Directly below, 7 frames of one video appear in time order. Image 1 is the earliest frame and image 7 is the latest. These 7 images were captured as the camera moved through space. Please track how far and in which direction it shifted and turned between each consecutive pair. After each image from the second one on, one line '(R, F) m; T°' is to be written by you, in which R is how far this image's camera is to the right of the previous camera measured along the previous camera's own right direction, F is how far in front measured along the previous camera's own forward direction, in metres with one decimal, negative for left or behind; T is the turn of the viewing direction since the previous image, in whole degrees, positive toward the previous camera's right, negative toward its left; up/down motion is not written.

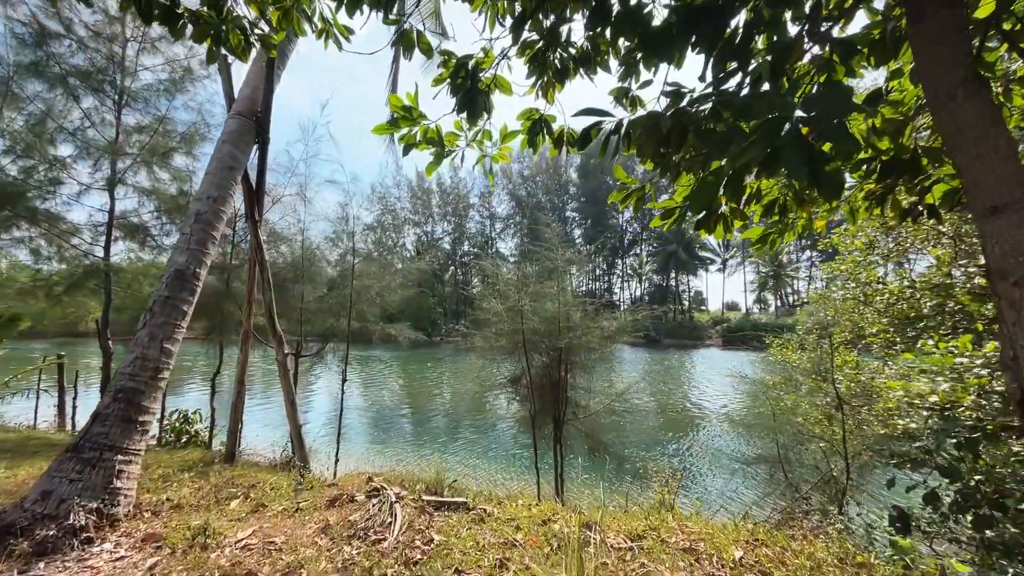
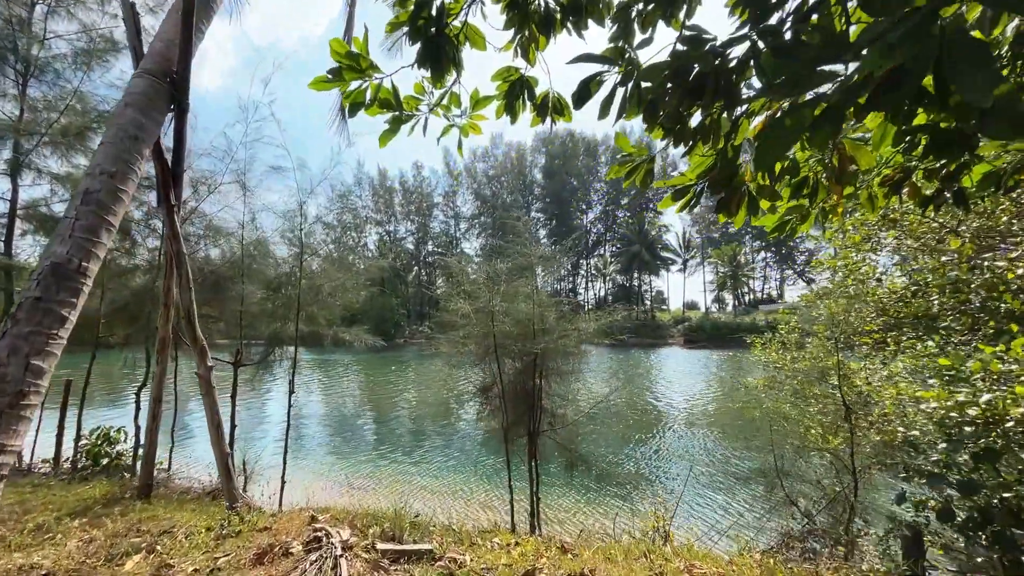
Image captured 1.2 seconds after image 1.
(-0.1, +0.6) m; +4°
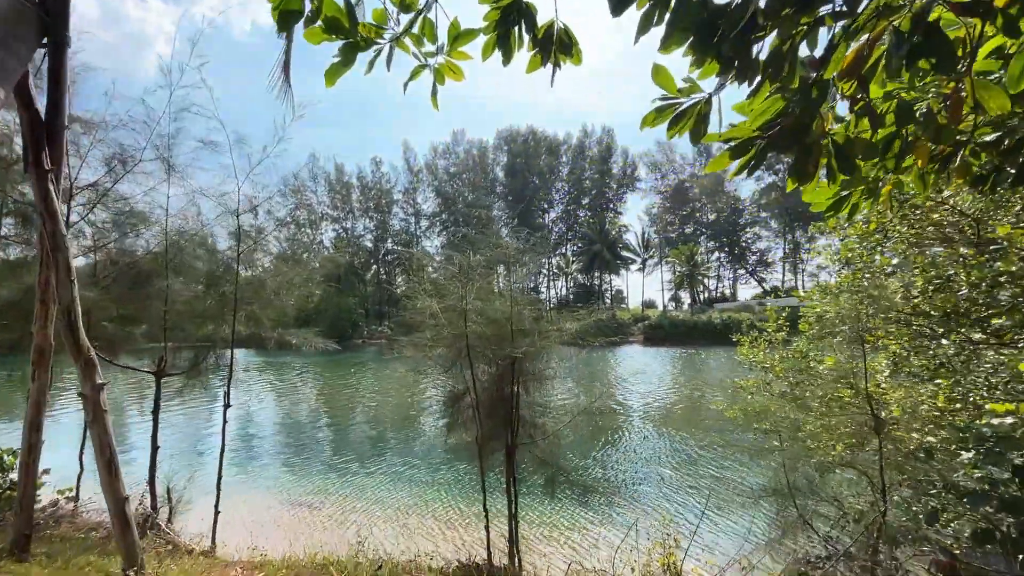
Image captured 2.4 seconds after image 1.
(-0.1, +0.7) m; +5°
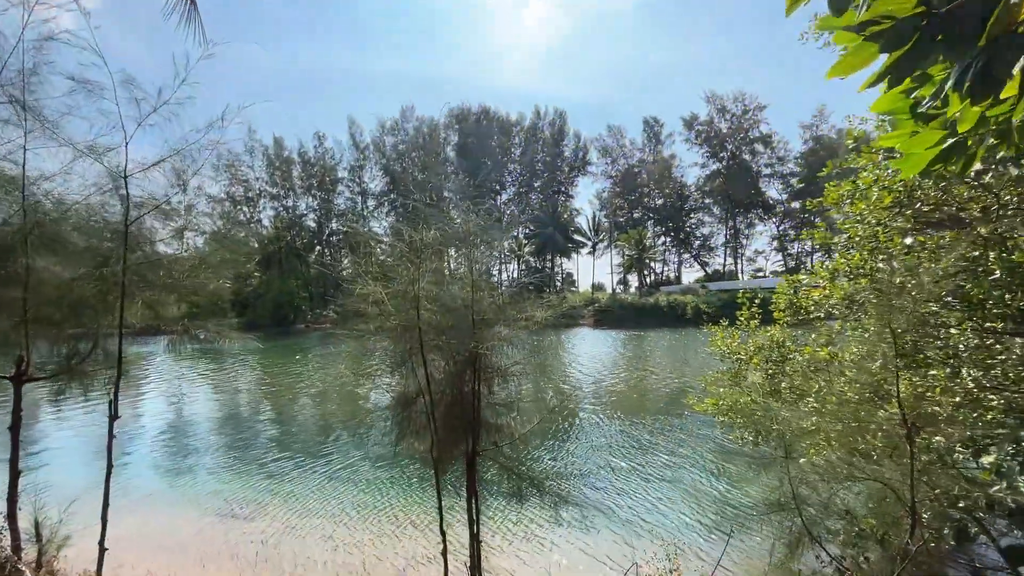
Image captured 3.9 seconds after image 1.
(-0.1, +0.8) m; +6°
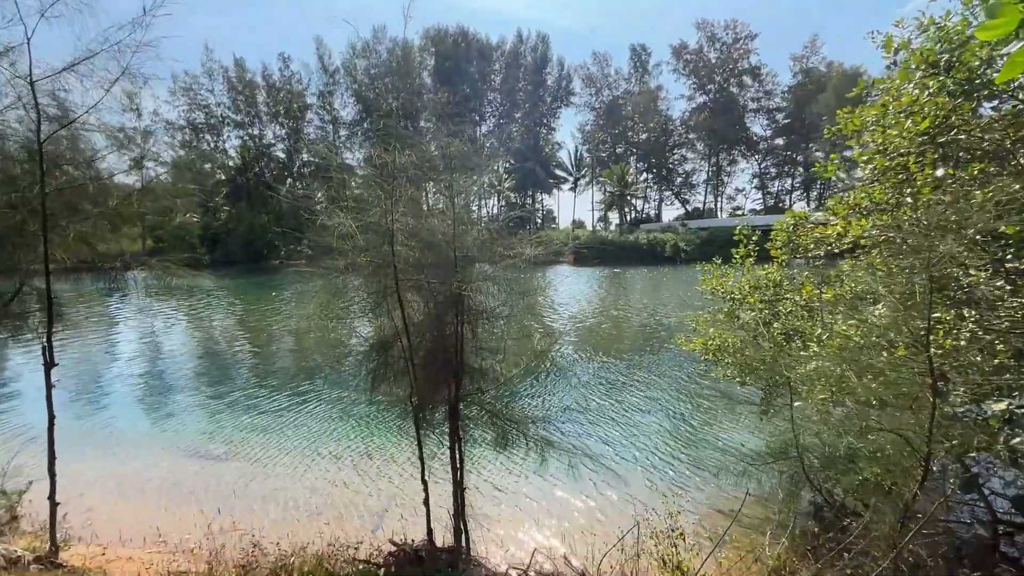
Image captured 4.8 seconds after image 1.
(-0.1, +0.4) m; +2°
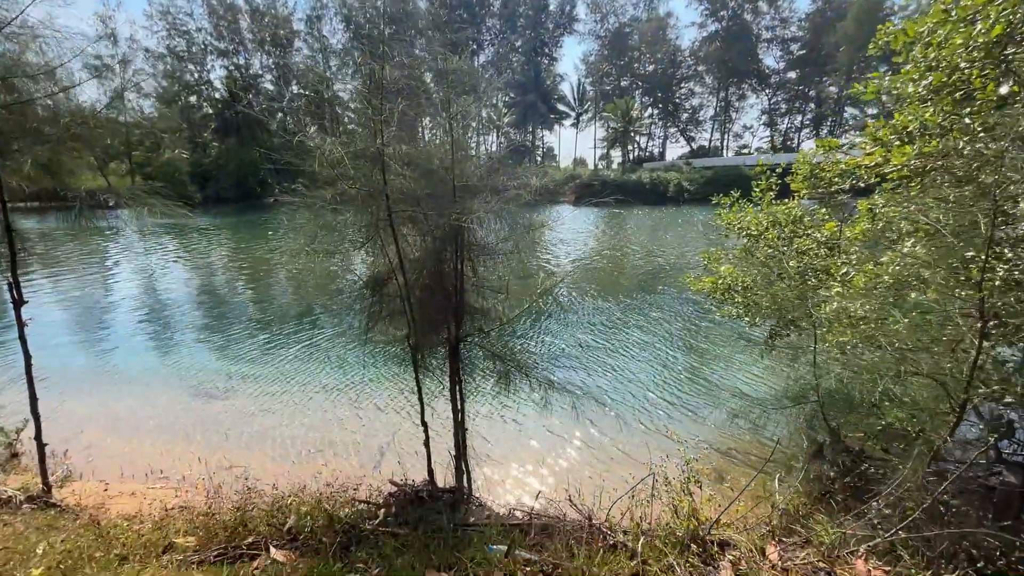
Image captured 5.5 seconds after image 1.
(0.0, +0.3) m; 0°
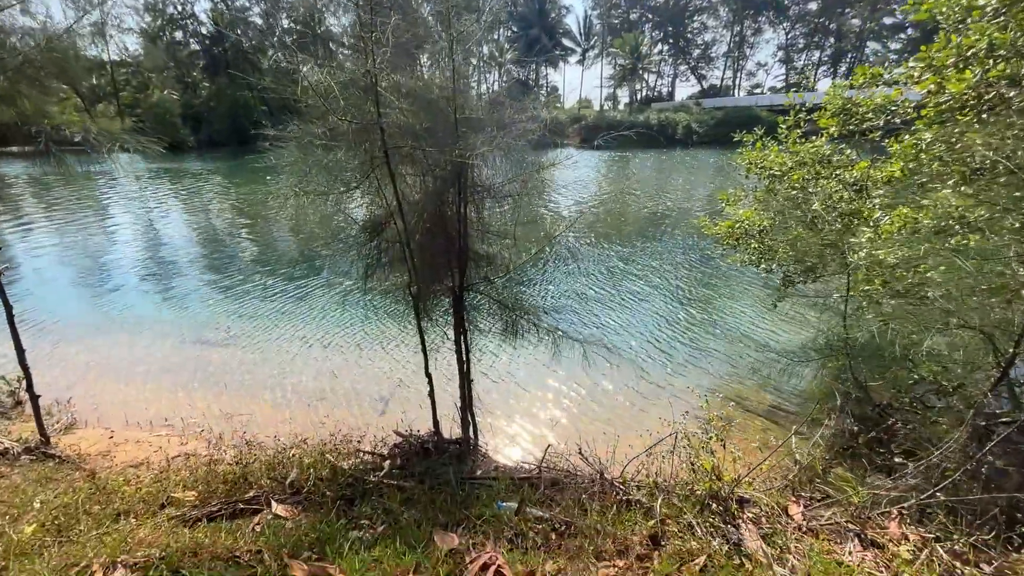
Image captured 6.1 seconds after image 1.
(0.0, +0.2) m; 0°
